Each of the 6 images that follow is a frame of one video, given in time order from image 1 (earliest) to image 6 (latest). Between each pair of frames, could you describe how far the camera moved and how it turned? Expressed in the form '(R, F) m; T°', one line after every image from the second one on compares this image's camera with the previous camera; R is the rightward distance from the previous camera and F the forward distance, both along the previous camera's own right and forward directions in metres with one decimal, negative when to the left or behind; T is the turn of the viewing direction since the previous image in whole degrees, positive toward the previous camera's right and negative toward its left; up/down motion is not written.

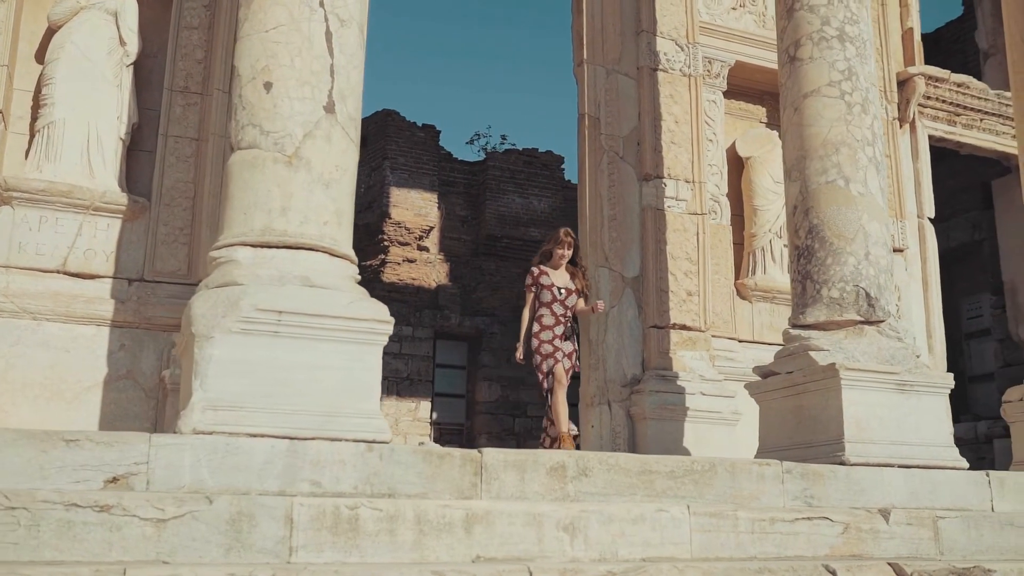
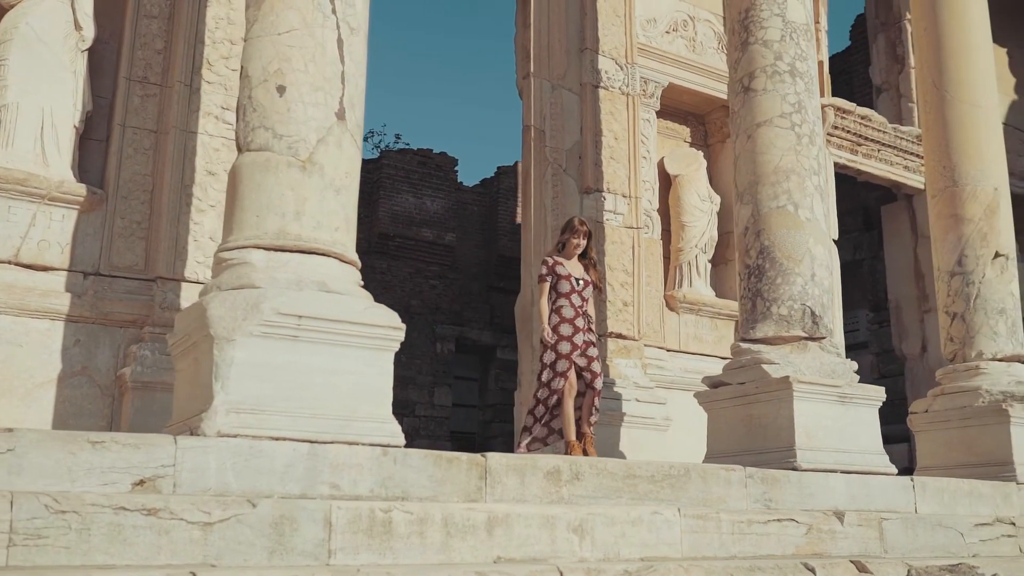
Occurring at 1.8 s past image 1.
(-0.9, -0.2) m; +8°
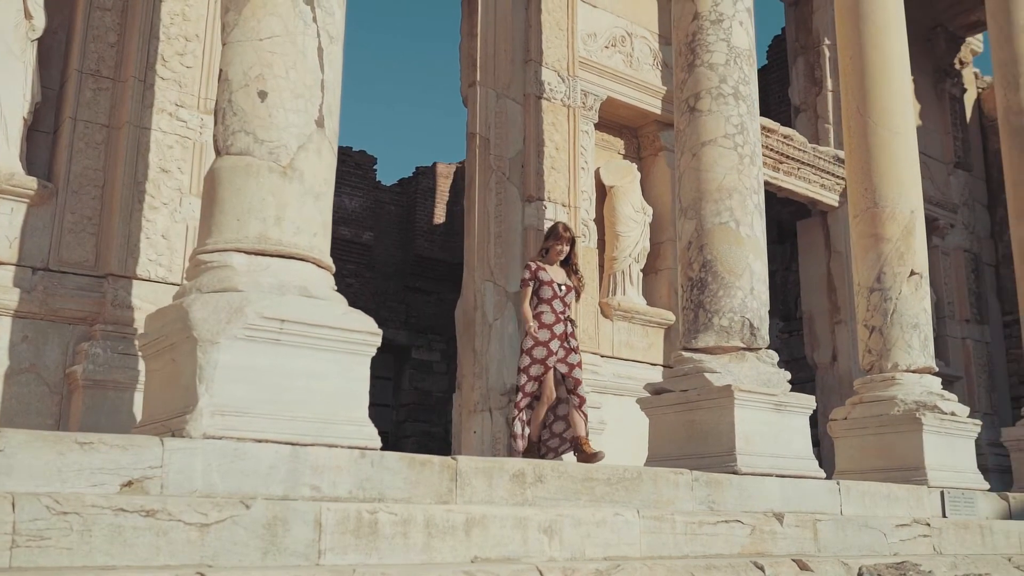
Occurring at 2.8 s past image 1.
(-0.4, -0.2) m; +6°
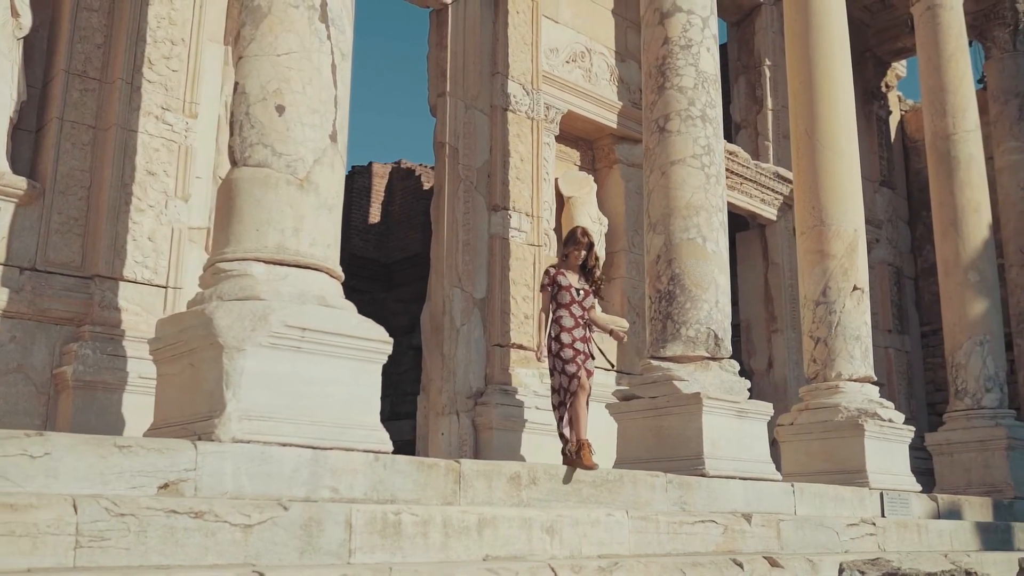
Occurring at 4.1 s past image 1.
(-0.6, -0.3) m; +5°
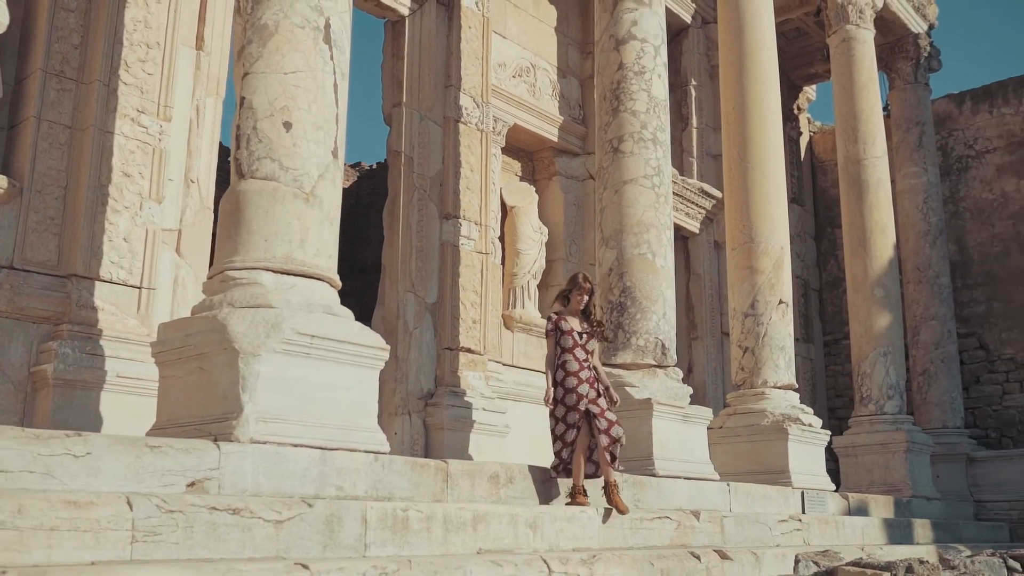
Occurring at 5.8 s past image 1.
(-0.6, -0.4) m; +6°
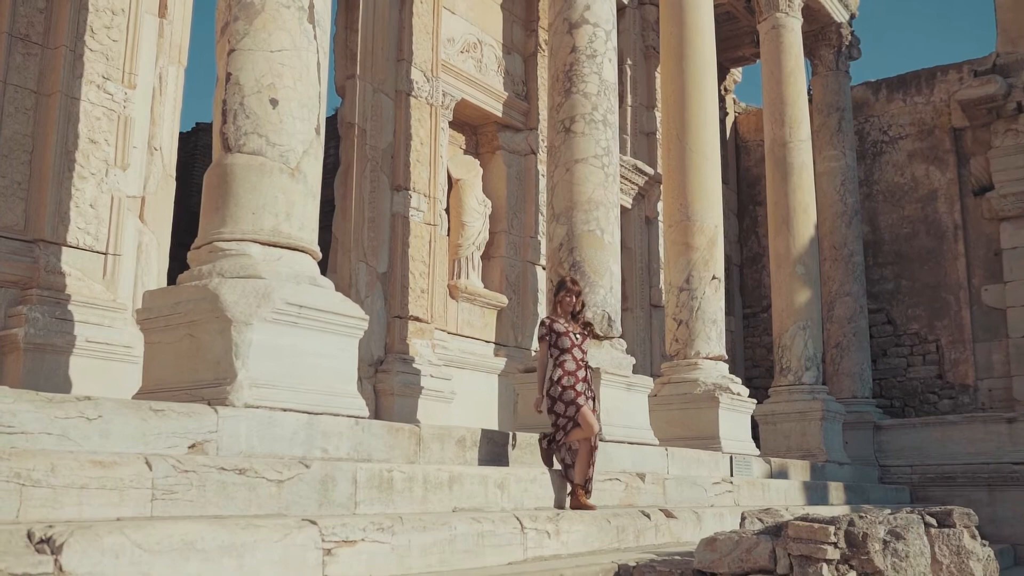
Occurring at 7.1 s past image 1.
(-0.4, -0.4) m; +5°
